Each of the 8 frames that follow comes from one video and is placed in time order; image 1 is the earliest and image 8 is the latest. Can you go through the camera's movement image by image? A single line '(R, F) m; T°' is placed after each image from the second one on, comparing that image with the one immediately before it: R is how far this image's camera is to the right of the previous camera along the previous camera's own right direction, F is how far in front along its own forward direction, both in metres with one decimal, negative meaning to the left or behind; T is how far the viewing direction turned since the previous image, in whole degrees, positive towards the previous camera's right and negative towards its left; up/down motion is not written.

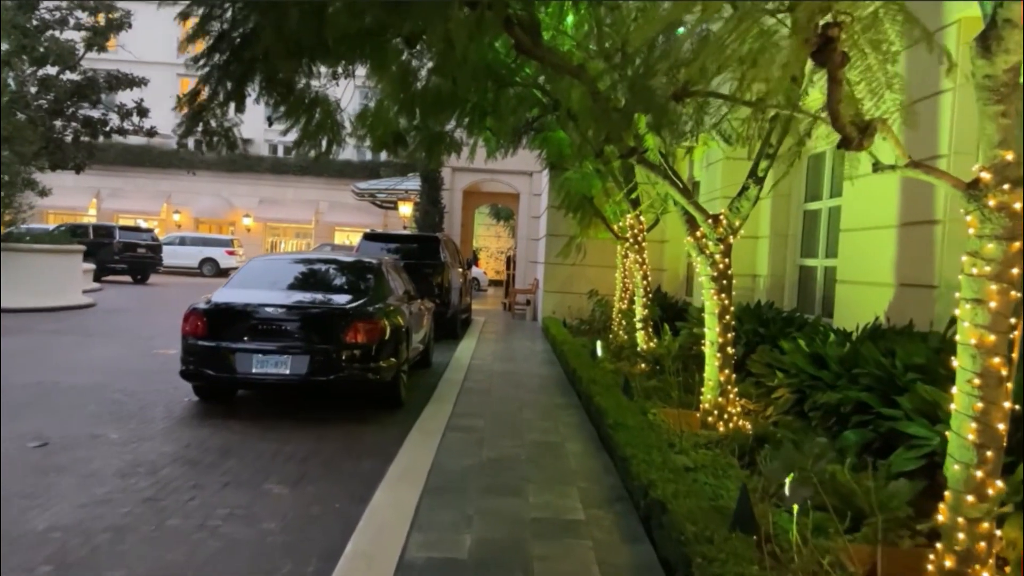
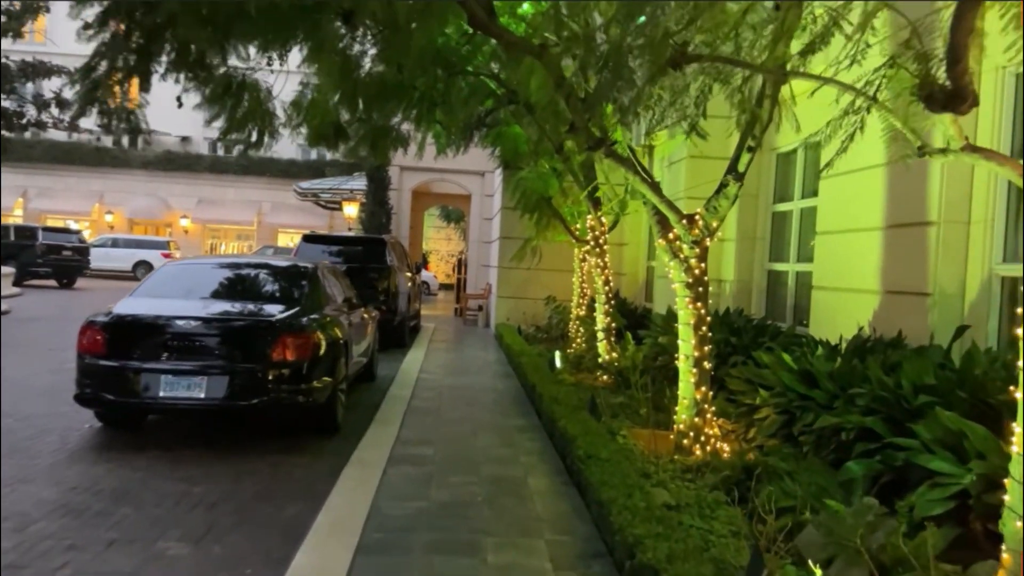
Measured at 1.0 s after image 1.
(0.0, +0.8) m; +4°
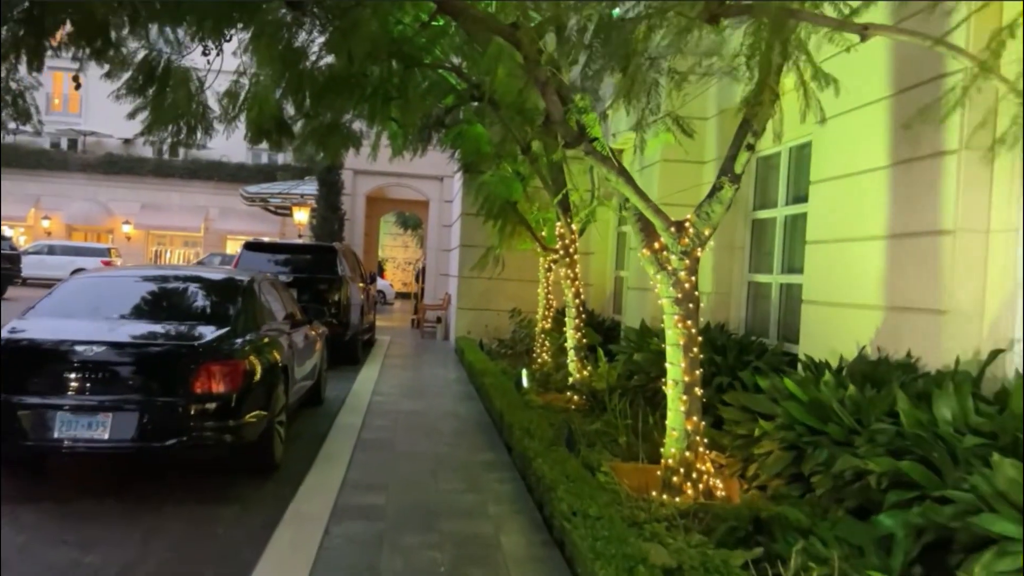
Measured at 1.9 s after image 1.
(-0.1, +0.8) m; +3°
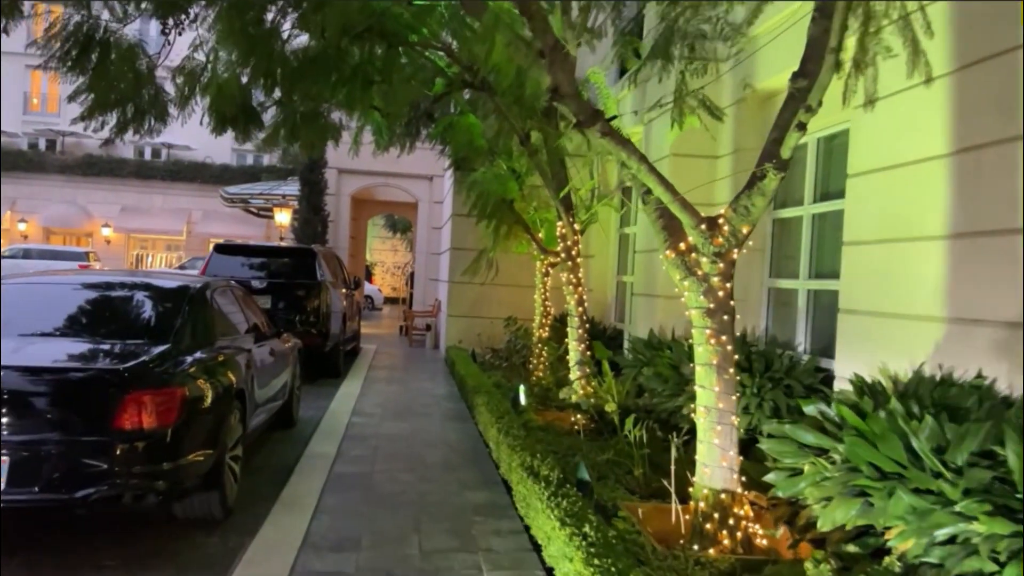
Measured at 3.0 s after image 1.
(0.0, +0.9) m; +1°
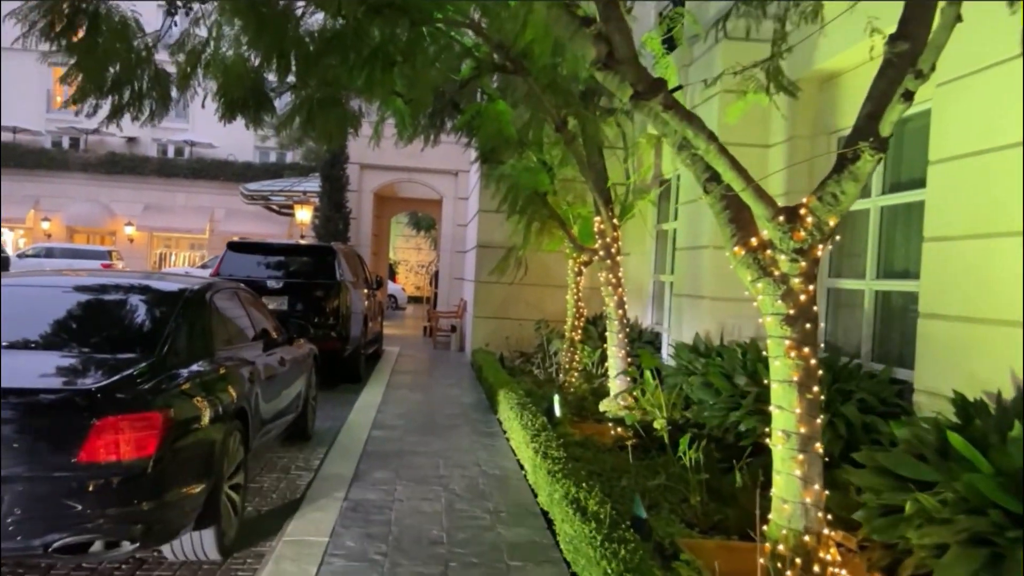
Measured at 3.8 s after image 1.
(-0.1, +0.6) m; -2°
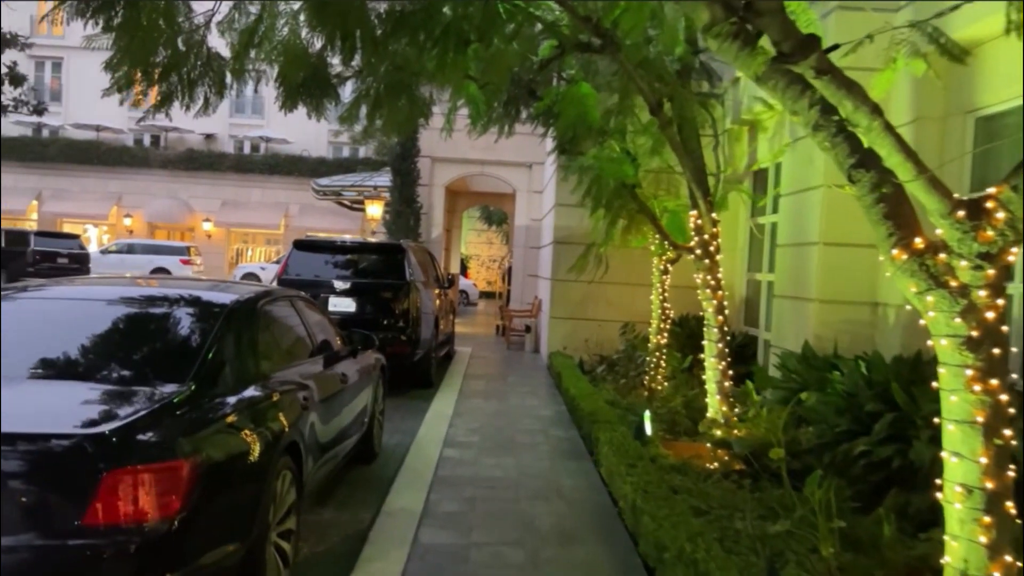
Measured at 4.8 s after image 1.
(-0.1, +0.7) m; -5°
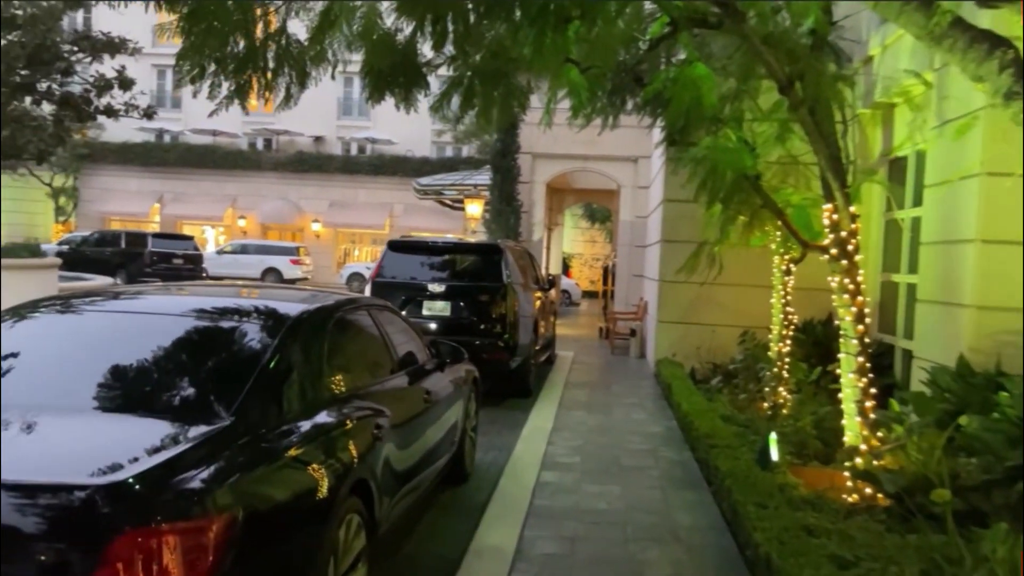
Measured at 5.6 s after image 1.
(0.0, +0.6) m; -7°
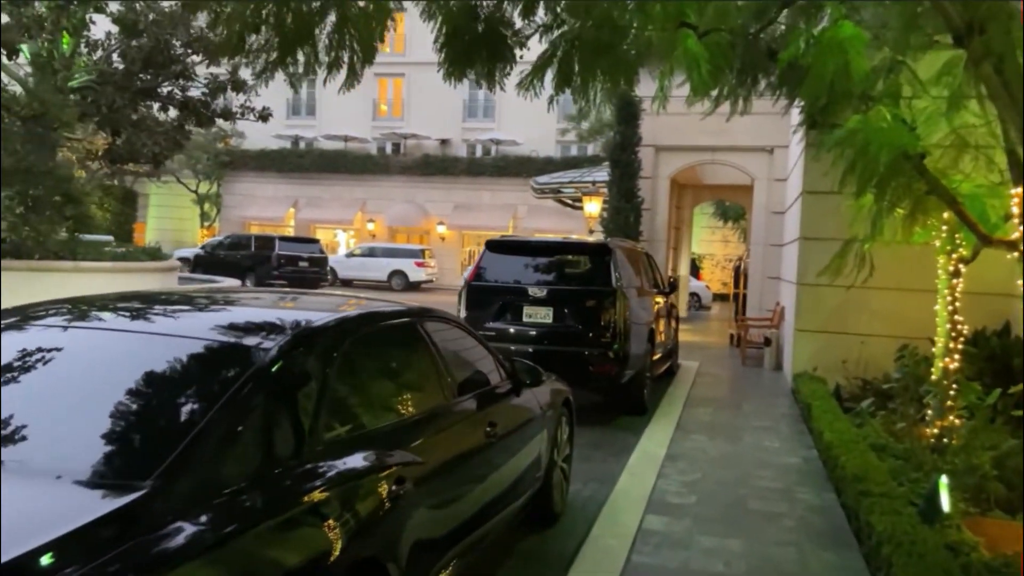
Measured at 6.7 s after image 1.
(+0.2, +0.8) m; -9°
